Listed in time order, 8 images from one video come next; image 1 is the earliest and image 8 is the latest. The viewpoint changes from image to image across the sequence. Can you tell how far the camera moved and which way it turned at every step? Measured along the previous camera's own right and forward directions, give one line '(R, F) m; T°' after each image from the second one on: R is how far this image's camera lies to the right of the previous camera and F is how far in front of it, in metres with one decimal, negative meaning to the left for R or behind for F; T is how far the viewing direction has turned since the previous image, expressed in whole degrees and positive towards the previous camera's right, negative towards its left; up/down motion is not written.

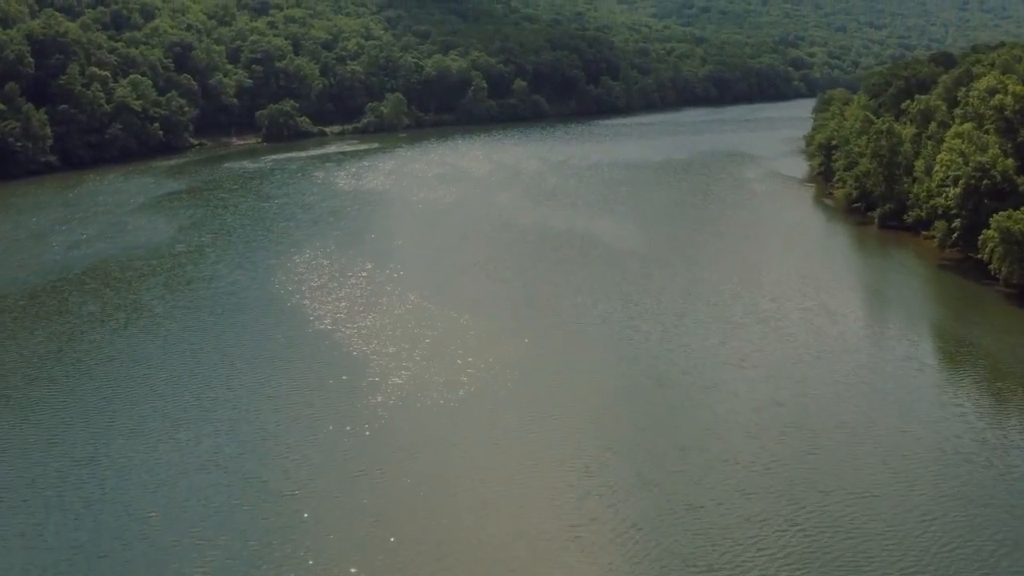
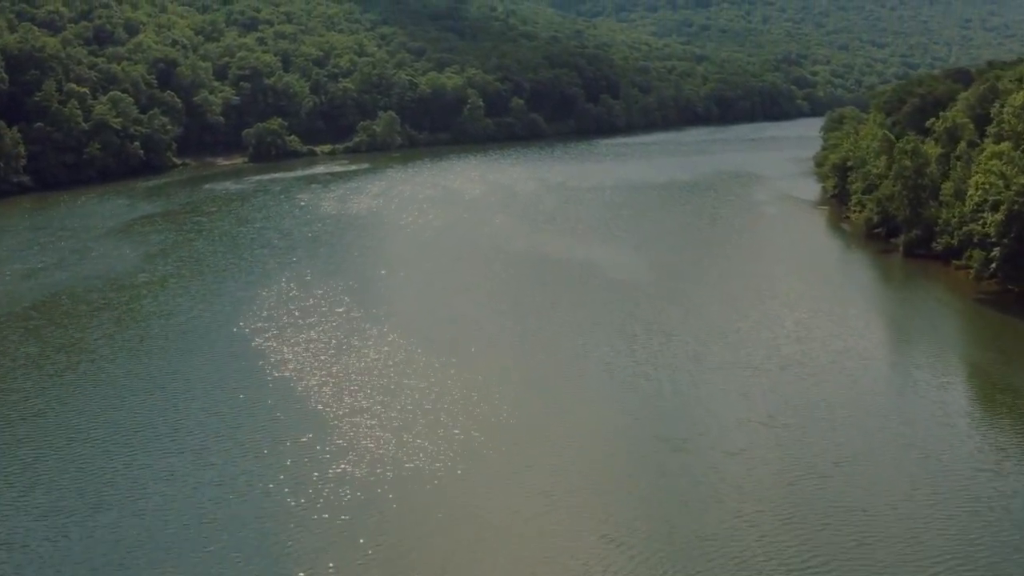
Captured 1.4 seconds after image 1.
(+0.2, +3.9) m; 0°
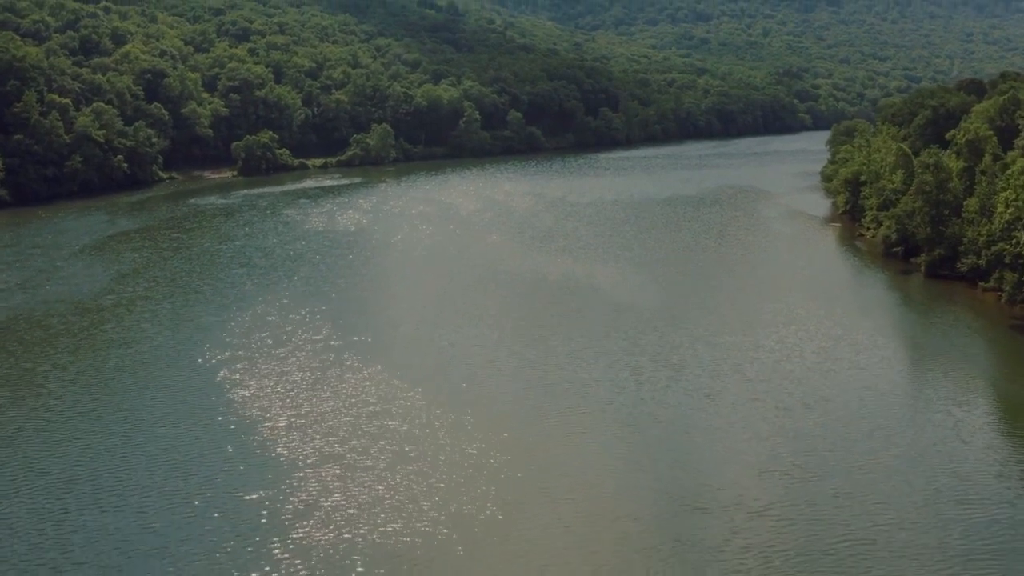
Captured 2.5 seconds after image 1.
(+0.1, +2.9) m; 0°
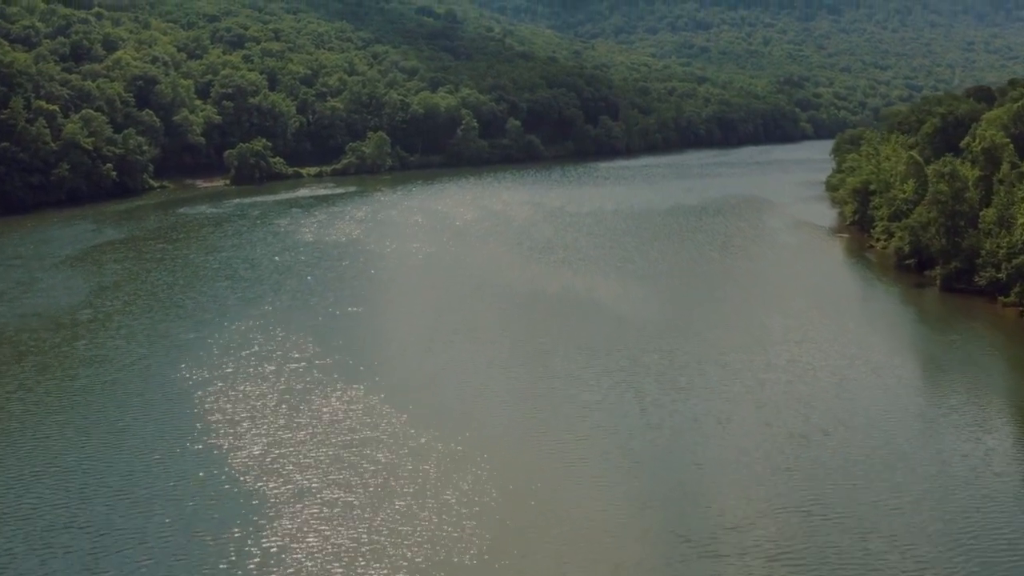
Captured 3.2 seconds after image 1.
(+0.1, +1.8) m; 0°
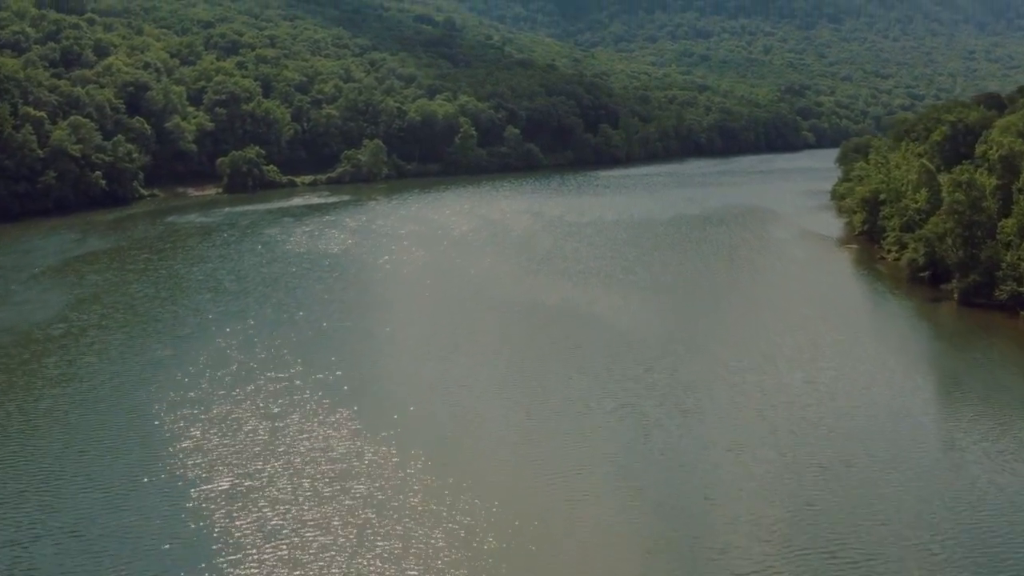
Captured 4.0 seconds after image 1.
(+0.1, +1.9) m; 0°
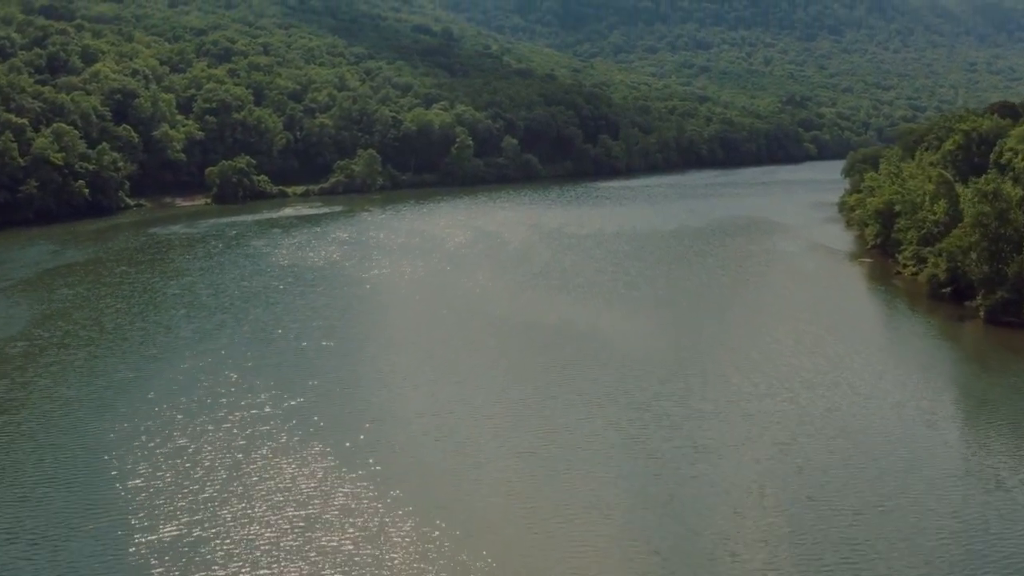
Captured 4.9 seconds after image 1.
(+0.1, +2.5) m; 0°
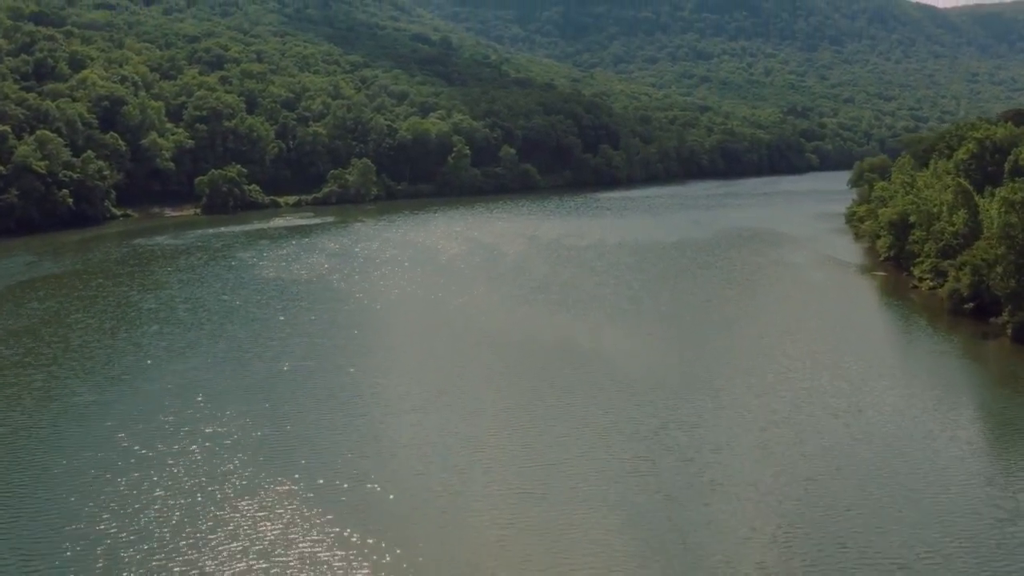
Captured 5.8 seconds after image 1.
(+0.1, +2.3) m; 0°
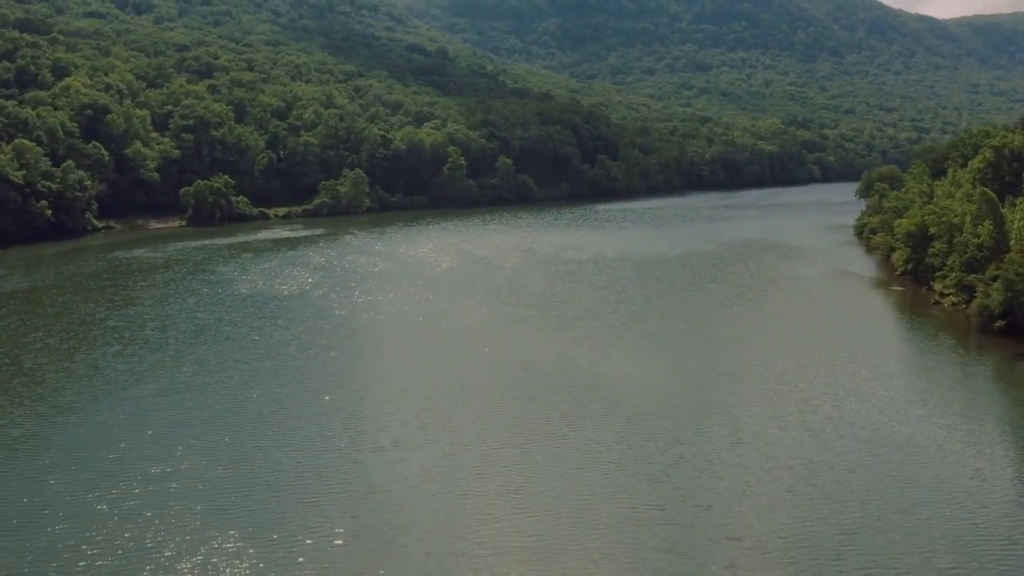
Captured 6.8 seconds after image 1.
(+0.1, +2.8) m; 0°
